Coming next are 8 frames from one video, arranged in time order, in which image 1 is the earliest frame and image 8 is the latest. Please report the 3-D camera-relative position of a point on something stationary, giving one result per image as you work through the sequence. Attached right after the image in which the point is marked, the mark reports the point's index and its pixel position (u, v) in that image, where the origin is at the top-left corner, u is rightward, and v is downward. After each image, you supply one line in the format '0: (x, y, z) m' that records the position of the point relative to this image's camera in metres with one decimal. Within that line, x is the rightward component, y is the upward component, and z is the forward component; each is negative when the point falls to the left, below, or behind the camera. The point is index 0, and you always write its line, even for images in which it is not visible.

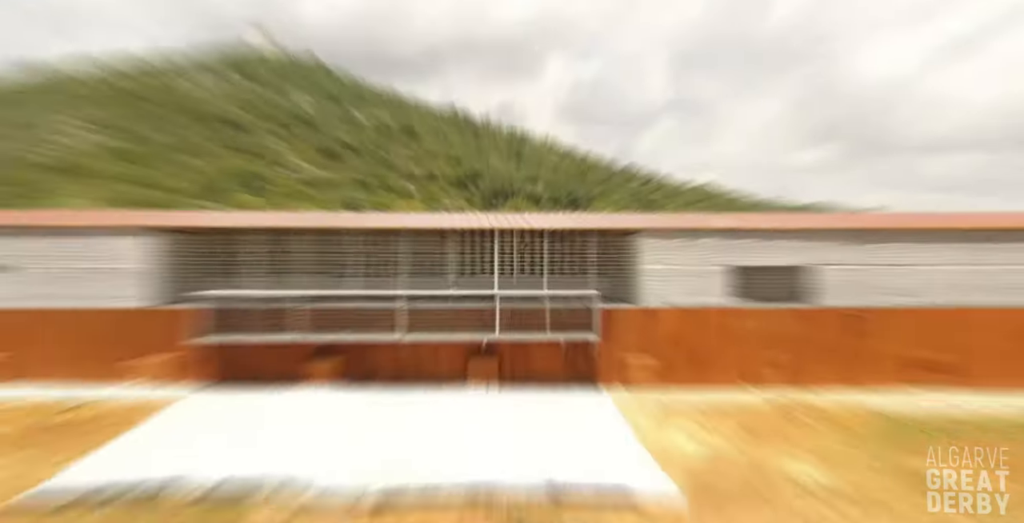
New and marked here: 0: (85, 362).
0: (-8.8, -2.0, +12.0) m
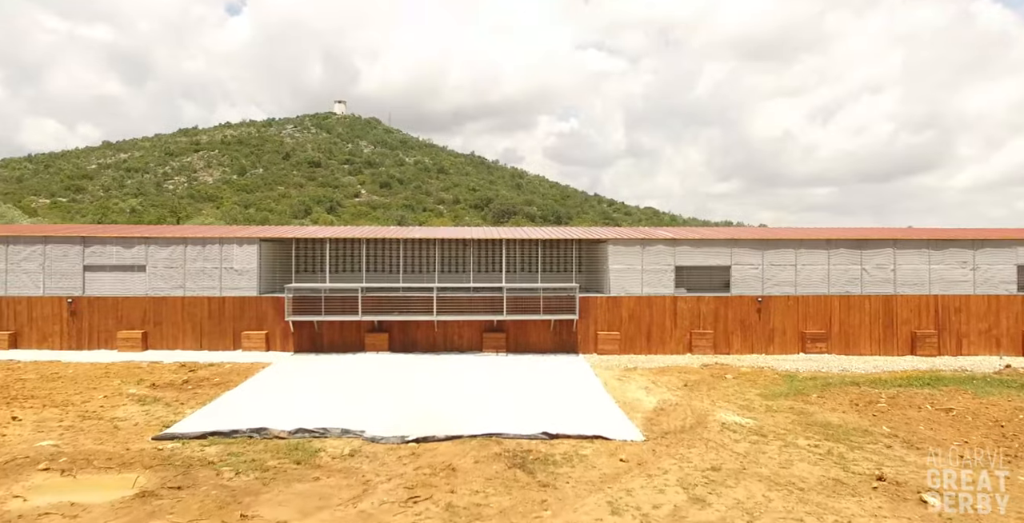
0: (-8.7, -2.0, +16.4) m
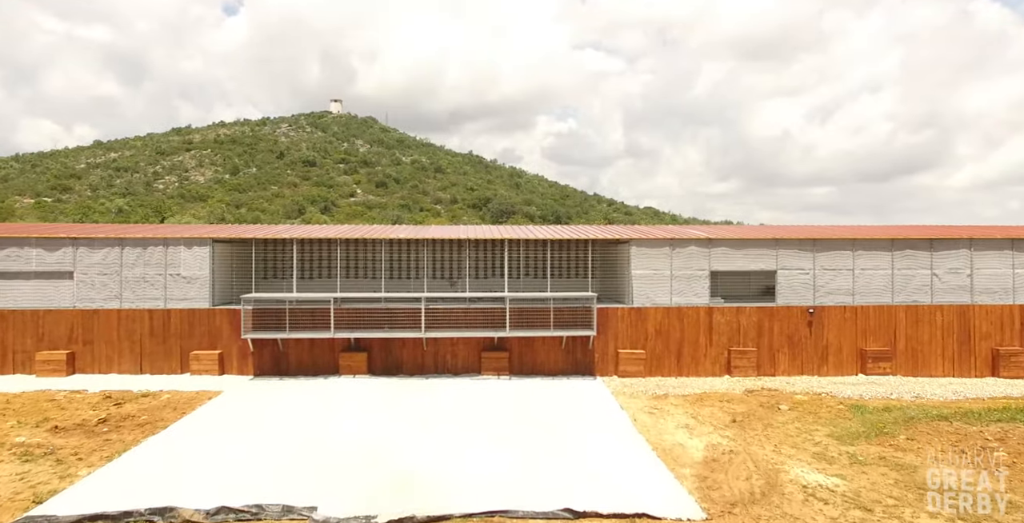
0: (-8.6, -2.2, +13.6) m
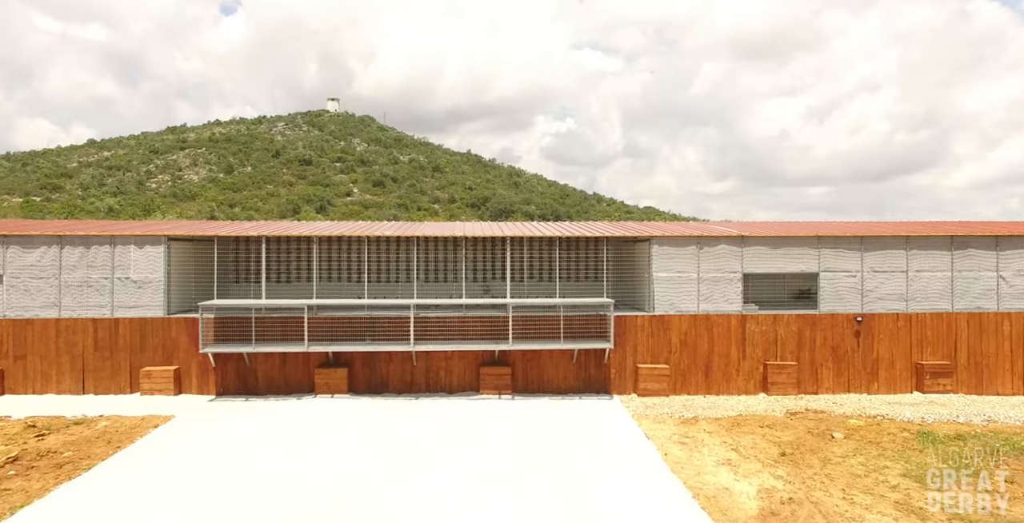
0: (-8.5, -2.2, +11.7) m
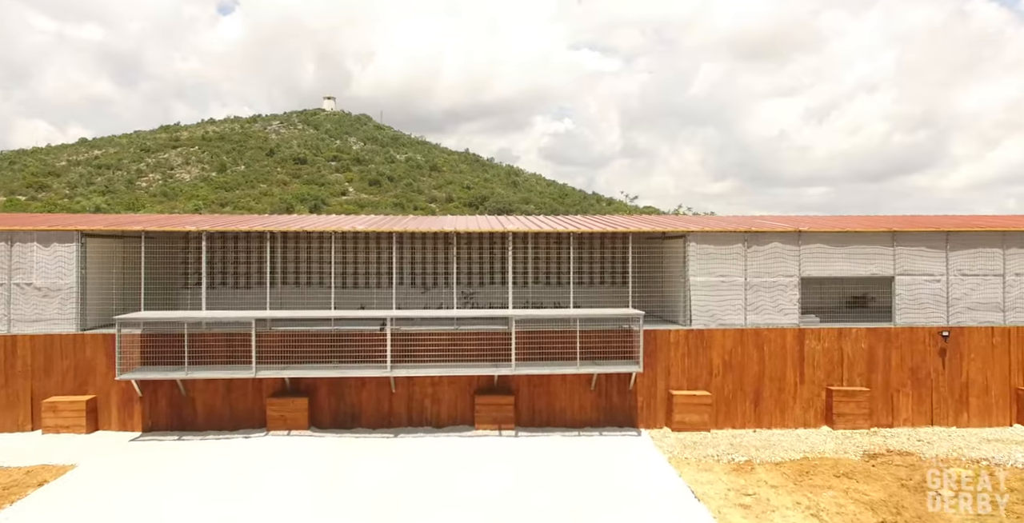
0: (-8.5, -2.2, +9.2) m
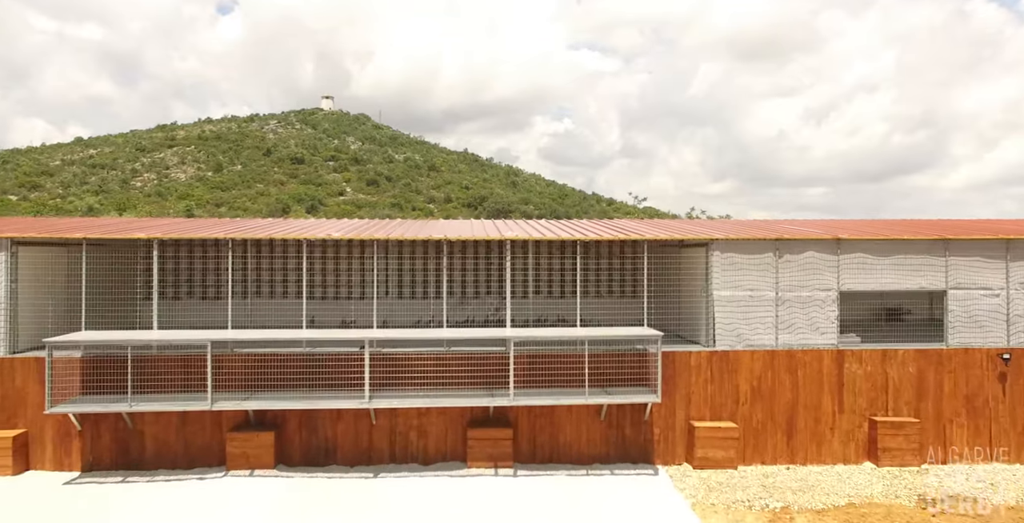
0: (-8.5, -2.4, +7.9) m
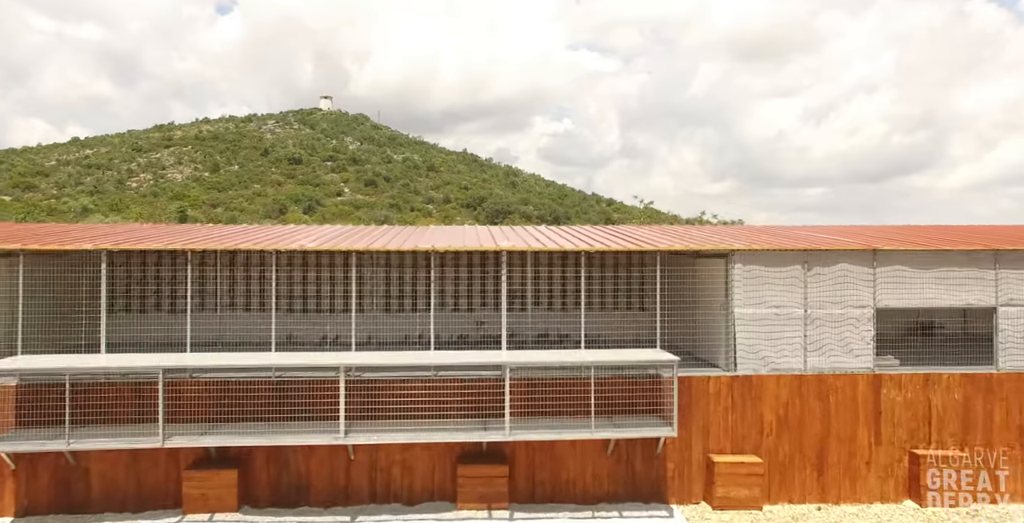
0: (-8.5, -2.6, +6.9) m
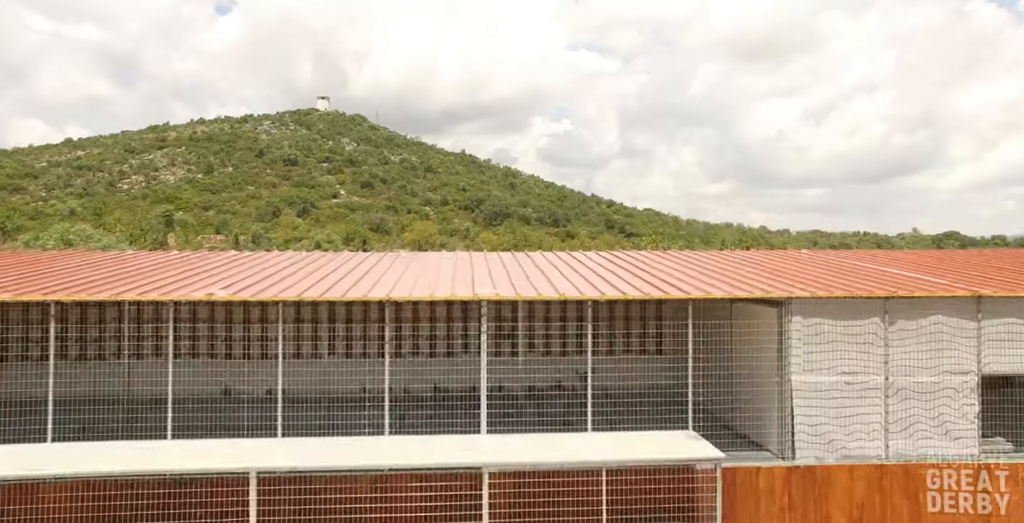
0: (-8.7, -3.1, +4.9) m
